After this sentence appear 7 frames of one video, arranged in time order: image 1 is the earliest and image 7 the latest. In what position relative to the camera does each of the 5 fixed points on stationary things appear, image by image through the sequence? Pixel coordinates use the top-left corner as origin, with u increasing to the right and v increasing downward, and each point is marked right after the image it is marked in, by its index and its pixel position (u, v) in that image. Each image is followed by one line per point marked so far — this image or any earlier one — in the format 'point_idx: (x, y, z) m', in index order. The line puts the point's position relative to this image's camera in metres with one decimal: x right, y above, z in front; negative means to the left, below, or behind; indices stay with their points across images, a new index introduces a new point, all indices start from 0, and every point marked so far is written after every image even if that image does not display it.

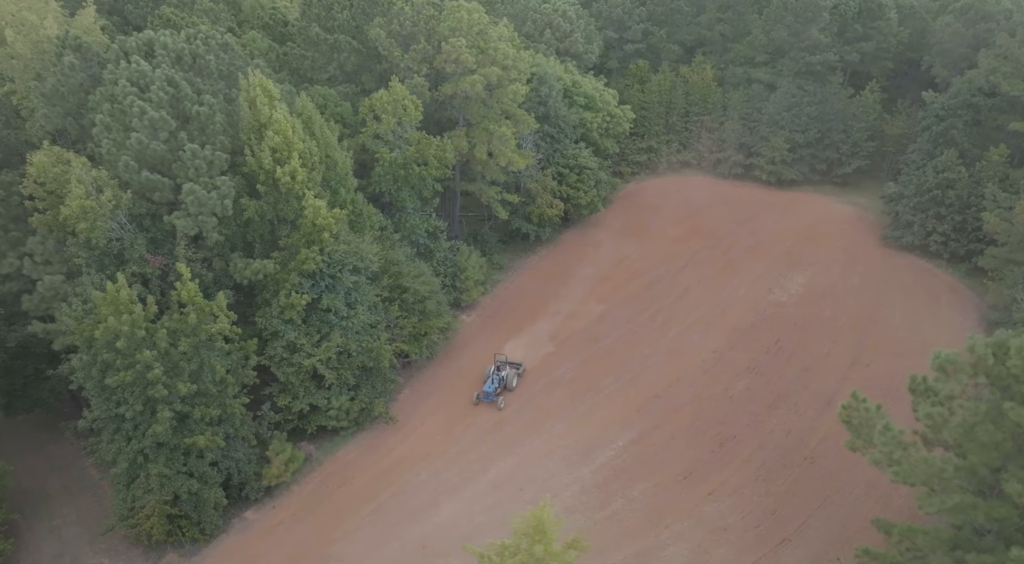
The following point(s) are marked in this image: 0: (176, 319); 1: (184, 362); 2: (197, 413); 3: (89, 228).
0: (-8.8, -0.9, +18.8) m
1: (-8.8, -2.2, +19.1) m
2: (-8.4, -3.4, +18.9) m
3: (-11.6, +1.5, +19.4) m
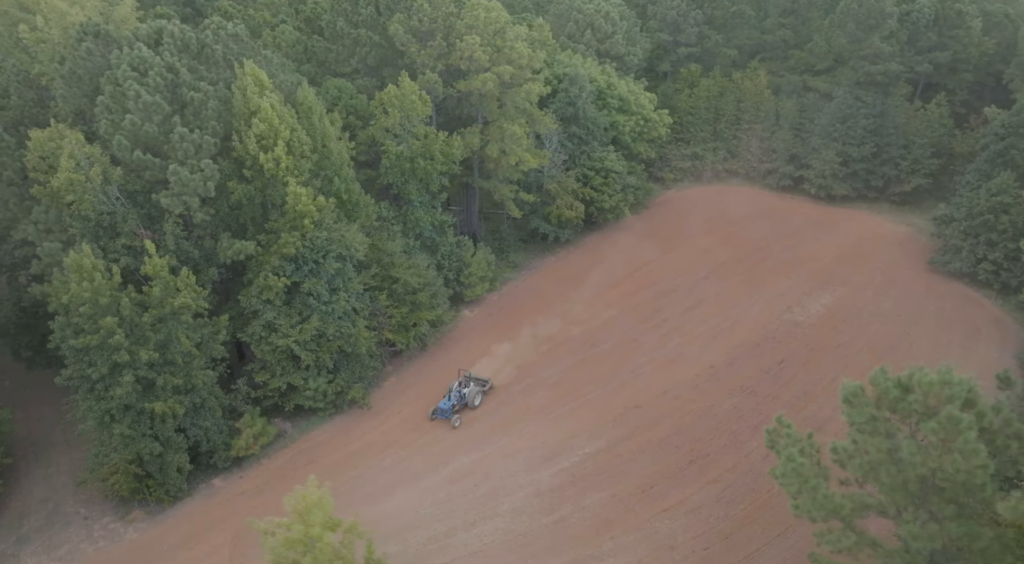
0: (-10.3, -0.2, +20.0) m
1: (-10.3, -1.5, +20.3) m
2: (-10.0, -2.7, +20.2) m
3: (-12.8, +2.5, +21.0) m
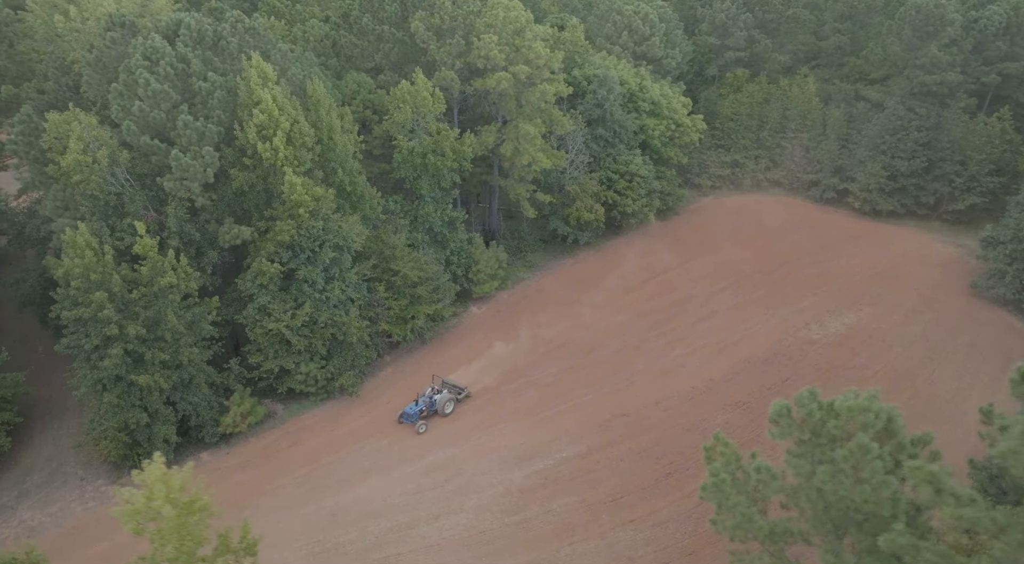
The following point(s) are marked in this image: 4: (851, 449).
0: (-11.1, +0.4, +21.1) m
1: (-11.2, -0.8, +21.4) m
2: (-11.0, -2.1, +21.2) m
3: (-13.4, +3.2, +22.3) m
4: (+5.5, -2.7, +11.6) m
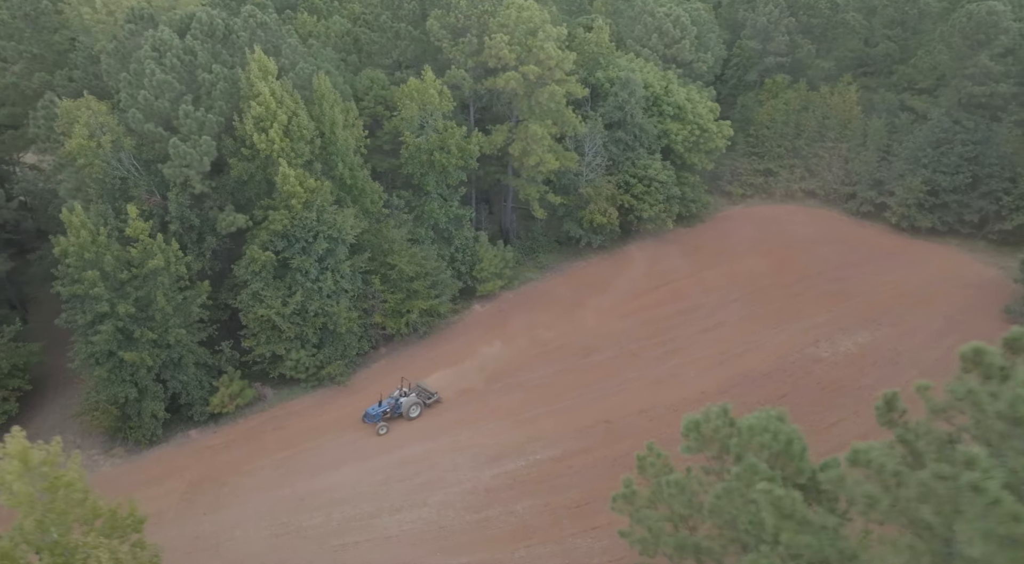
0: (-11.9, +1.0, +22.1) m
1: (-12.0, -0.2, +22.5) m
2: (-11.9, -1.5, +22.3) m
3: (-13.9, +3.9, +23.6) m
4: (+3.6, -2.9, +11.1) m
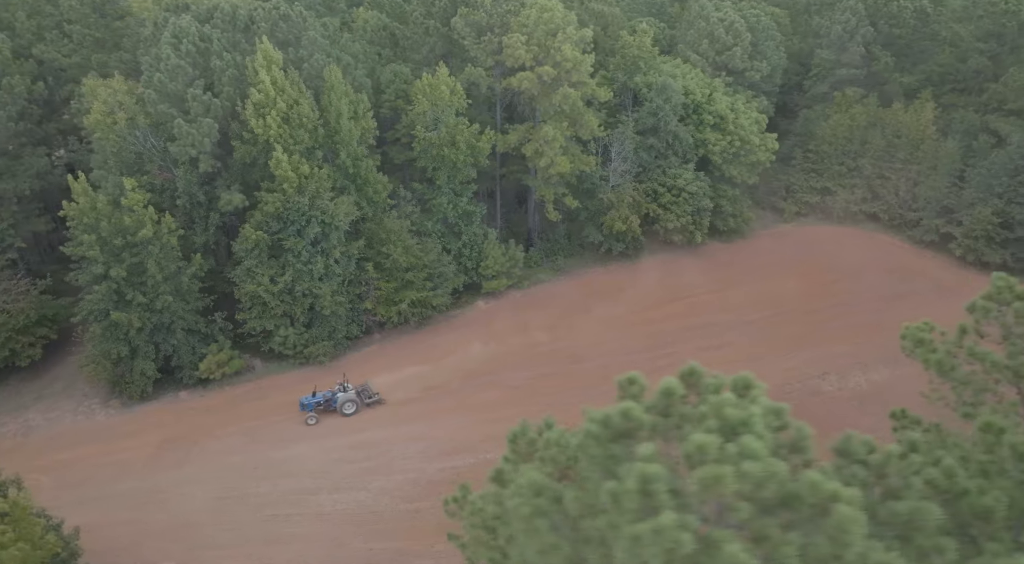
0: (-13.1, +2.1, +24.1) m
1: (-13.3, +0.9, +24.5) m
2: (-13.3, -0.4, +24.2) m
3: (-14.6, +5.2, +25.8) m
4: (+0.1, -3.1, +10.9) m
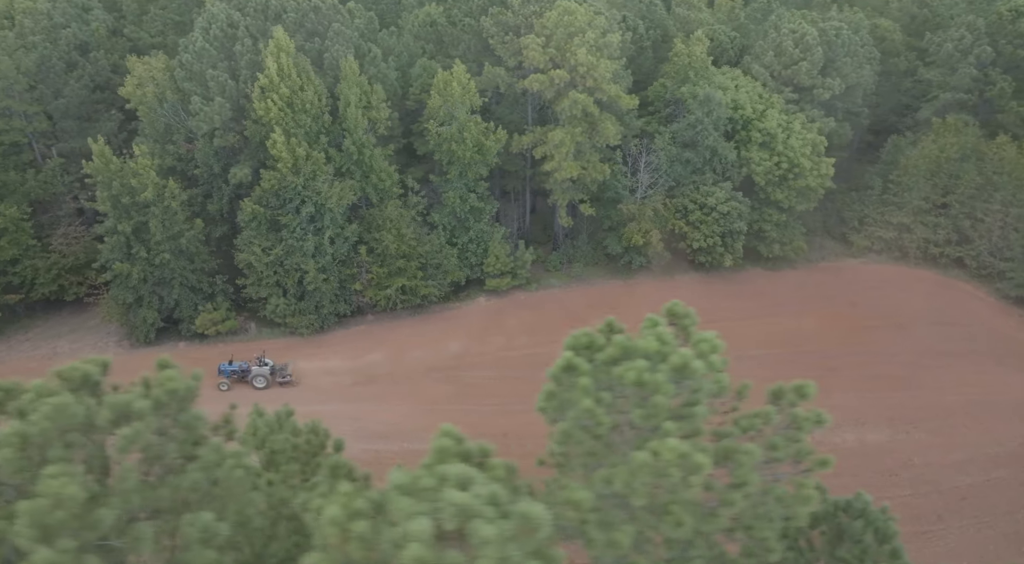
0: (-14.3, +3.8, +27.1) m
1: (-14.5, +2.6, +27.5) m
2: (-14.7, +1.4, +27.3) m
3: (-15.0, +7.0, +29.0) m
4: (-5.0, -2.8, +11.4) m
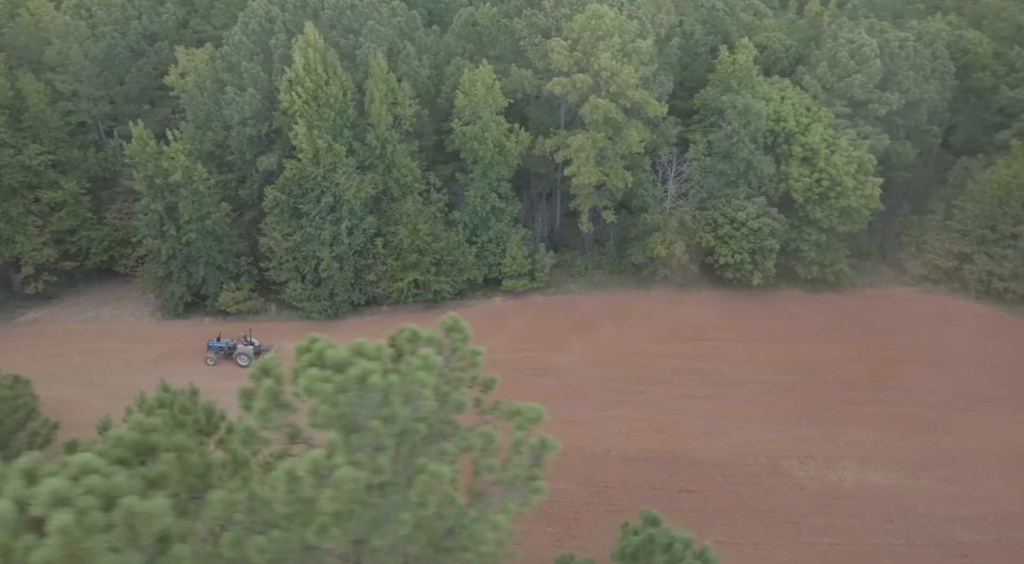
0: (-13.8, +4.8, +29.0) m
1: (-14.1, +3.6, +29.4) m
2: (-14.5, +2.4, +29.3) m
3: (-14.0, +8.0, +31.0) m
4: (-7.2, -2.5, +12.2) m
